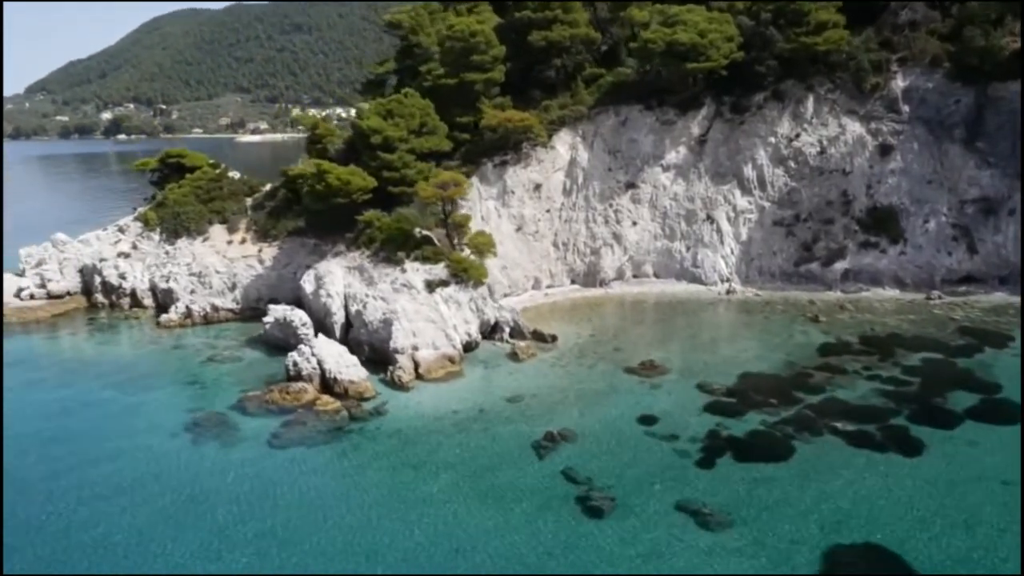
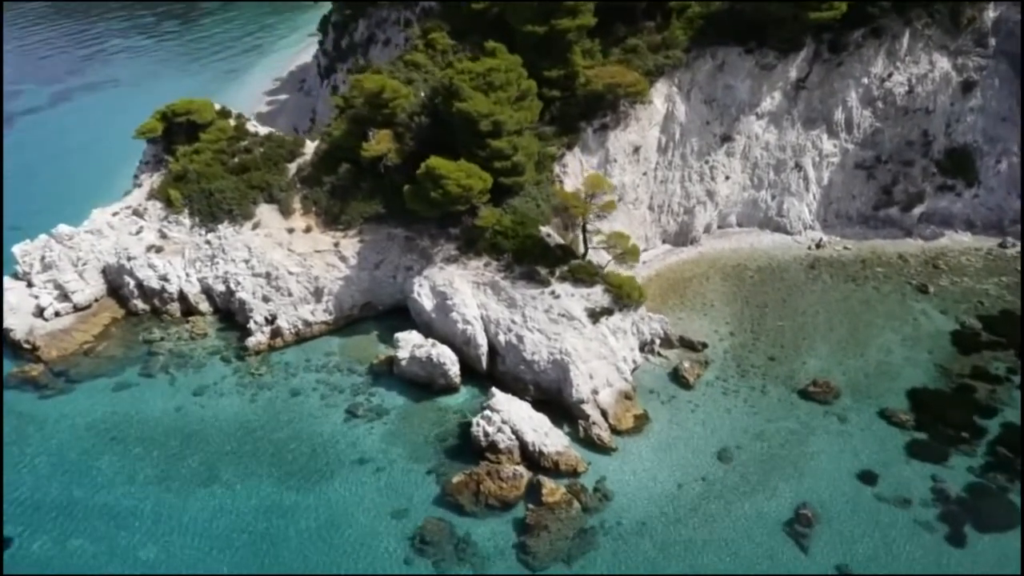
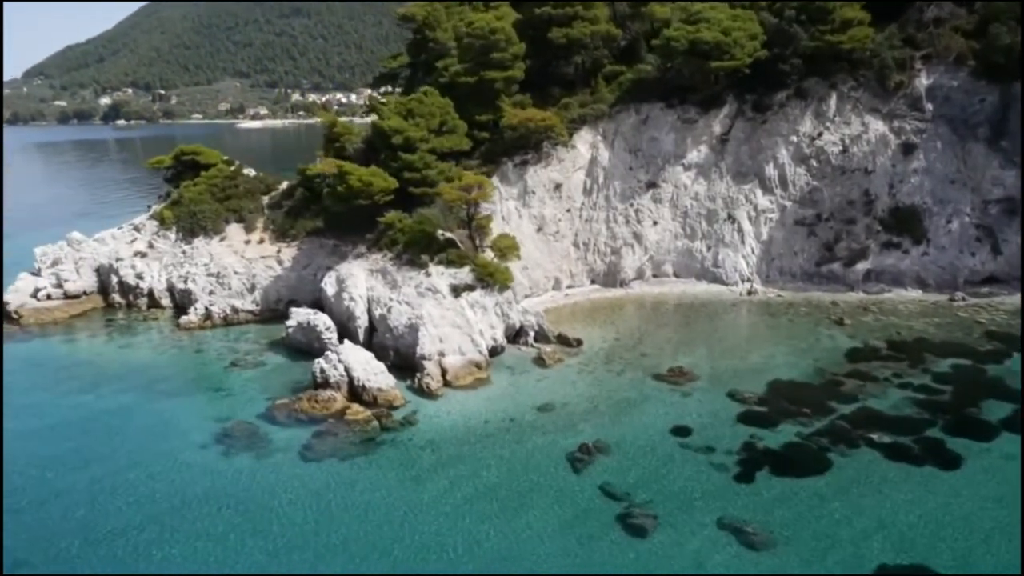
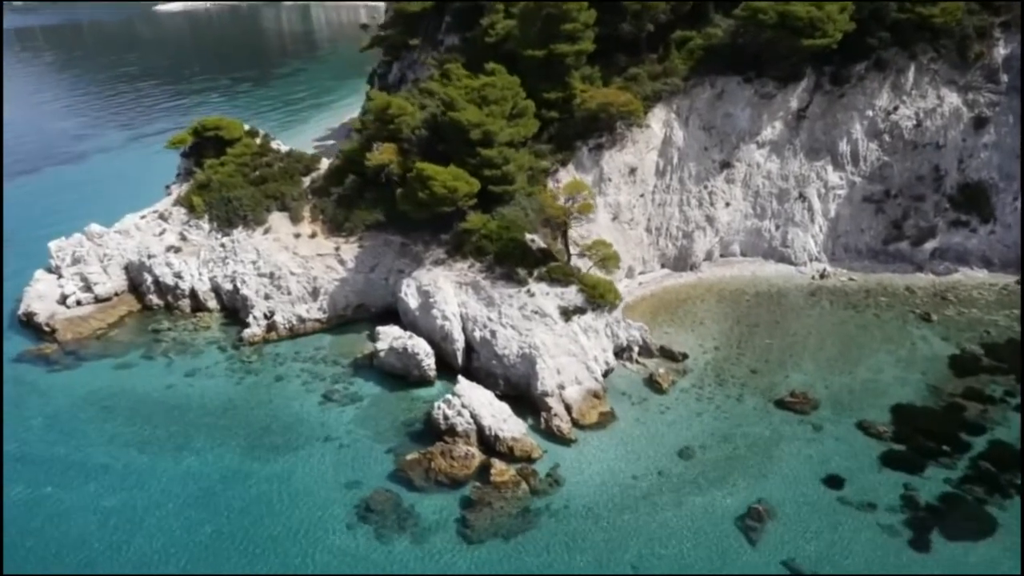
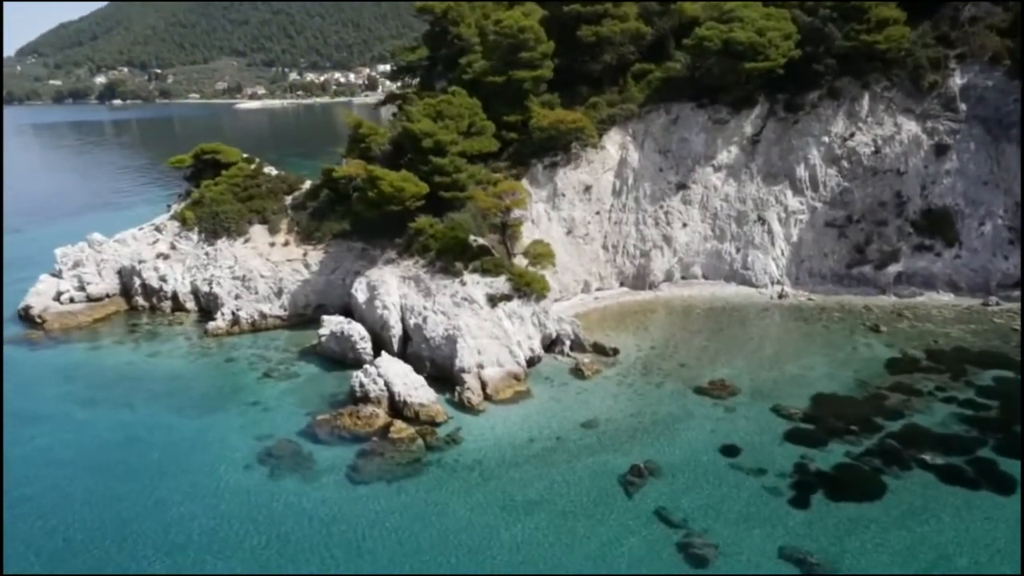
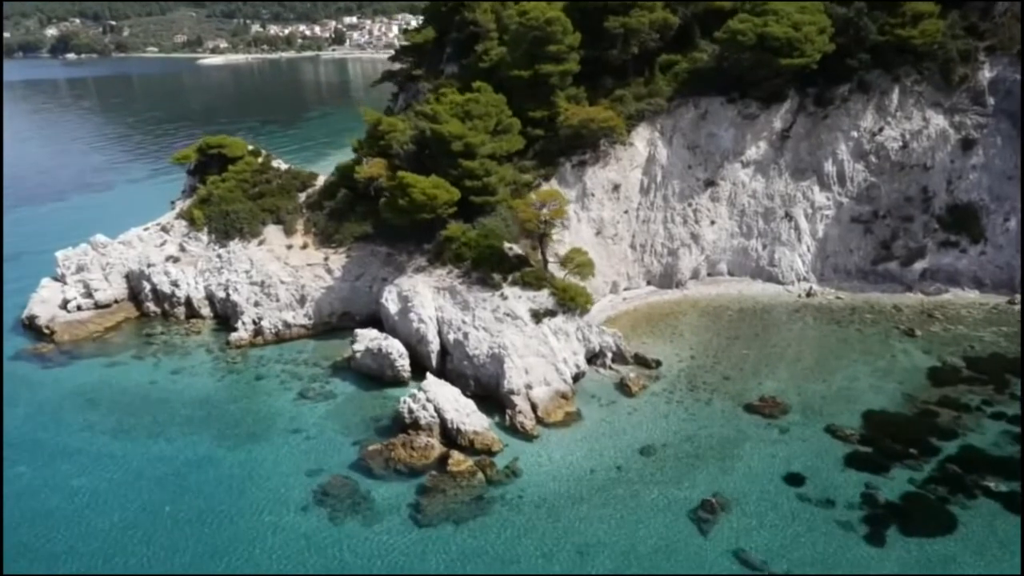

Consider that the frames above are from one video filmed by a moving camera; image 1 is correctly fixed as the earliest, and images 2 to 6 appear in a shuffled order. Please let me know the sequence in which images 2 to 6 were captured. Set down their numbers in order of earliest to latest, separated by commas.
3, 5, 6, 4, 2
